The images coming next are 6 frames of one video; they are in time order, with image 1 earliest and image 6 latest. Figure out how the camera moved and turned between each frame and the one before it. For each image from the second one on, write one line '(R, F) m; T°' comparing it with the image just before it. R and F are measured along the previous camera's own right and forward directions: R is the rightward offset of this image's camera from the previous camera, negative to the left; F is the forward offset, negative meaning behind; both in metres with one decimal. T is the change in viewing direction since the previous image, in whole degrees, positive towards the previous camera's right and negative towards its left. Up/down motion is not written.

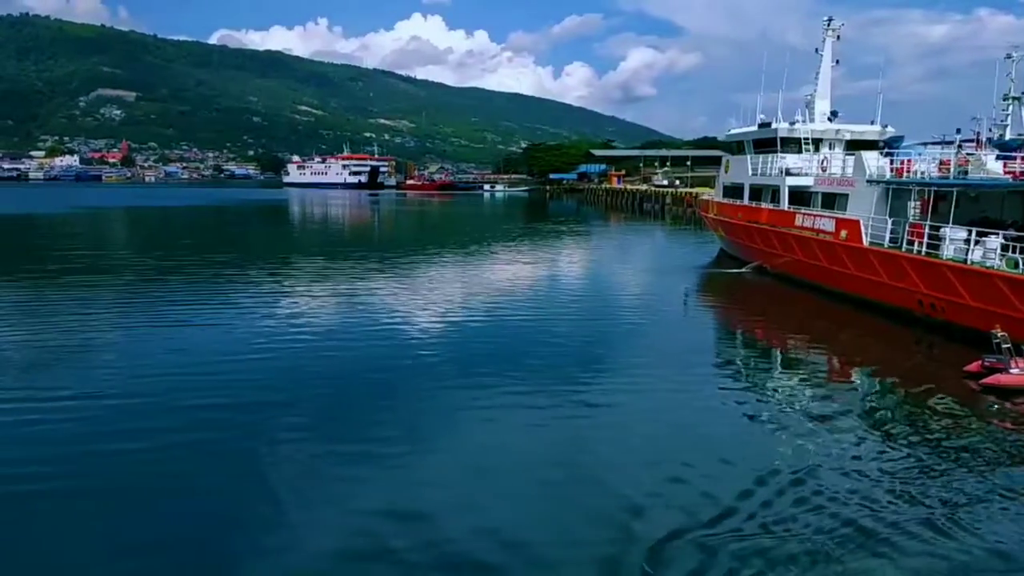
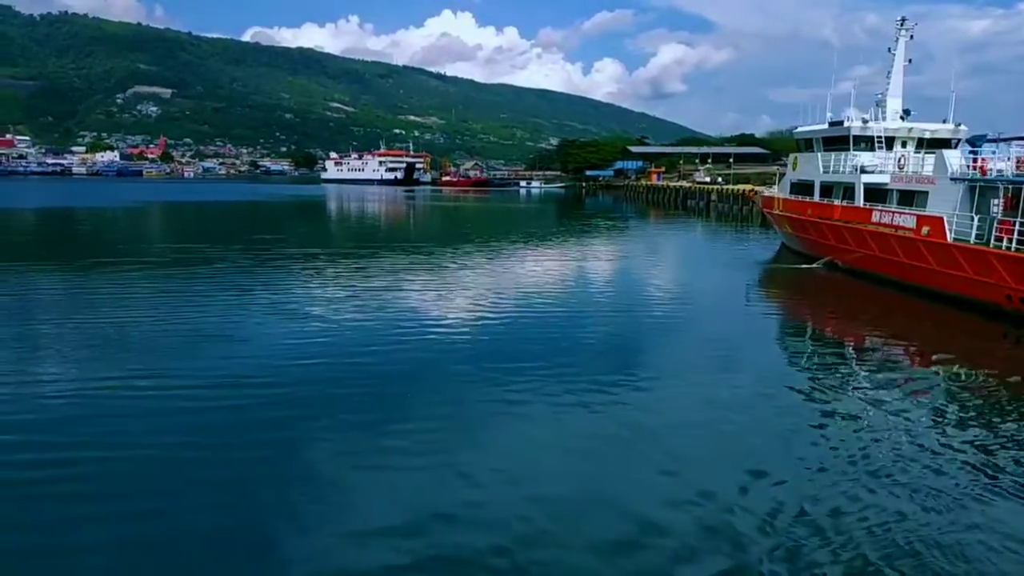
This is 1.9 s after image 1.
(-0.8, -0.3) m; -1°
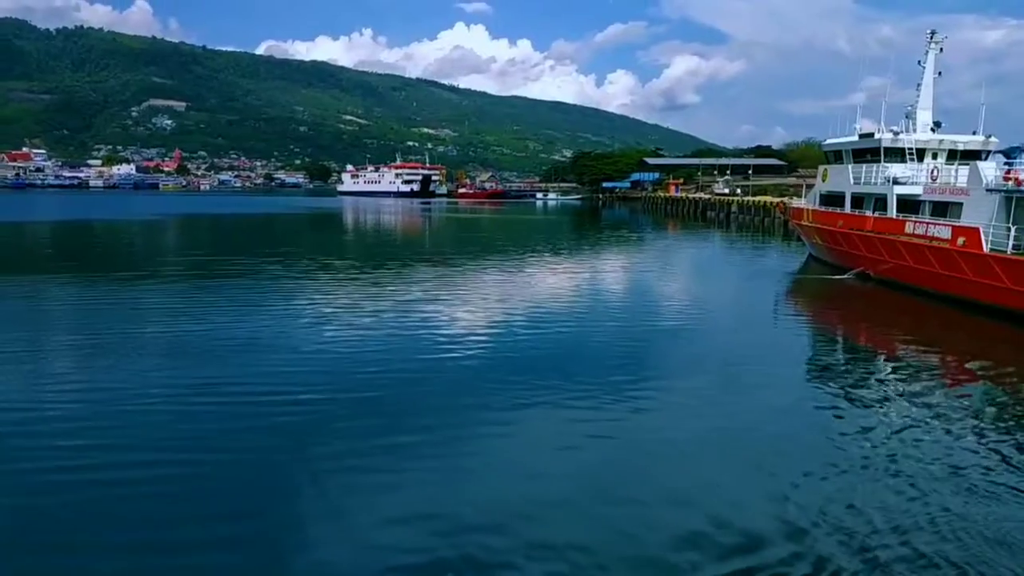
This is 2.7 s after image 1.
(-0.3, +0.1) m; -1°
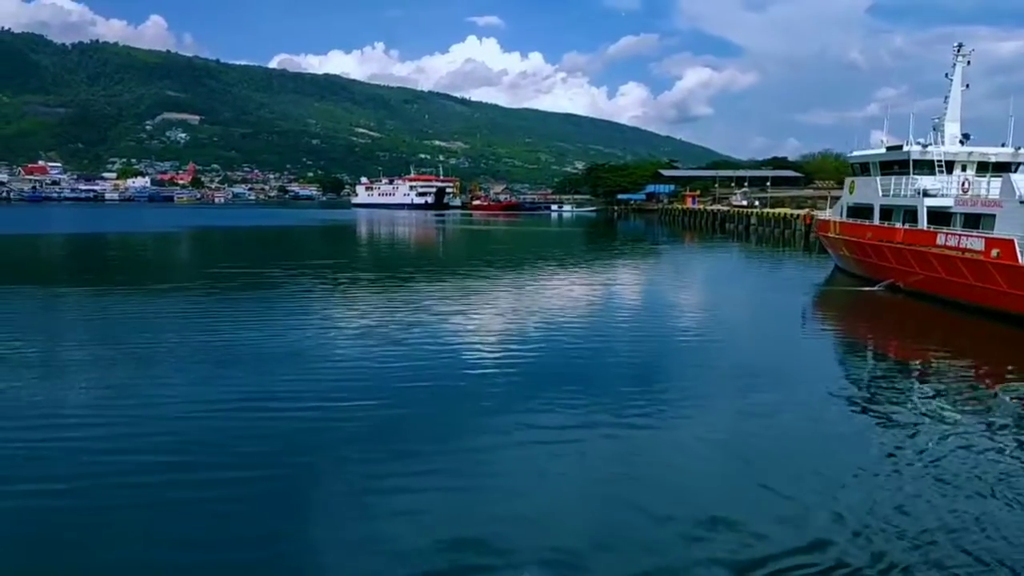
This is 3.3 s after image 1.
(-0.3, +0.1) m; -1°
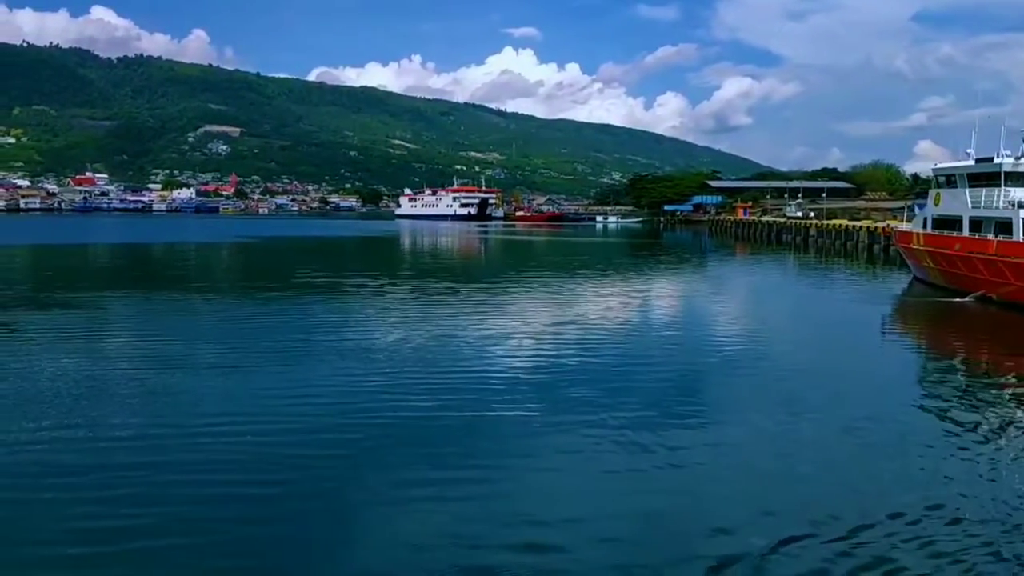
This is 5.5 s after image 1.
(-0.8, +0.1) m; -2°
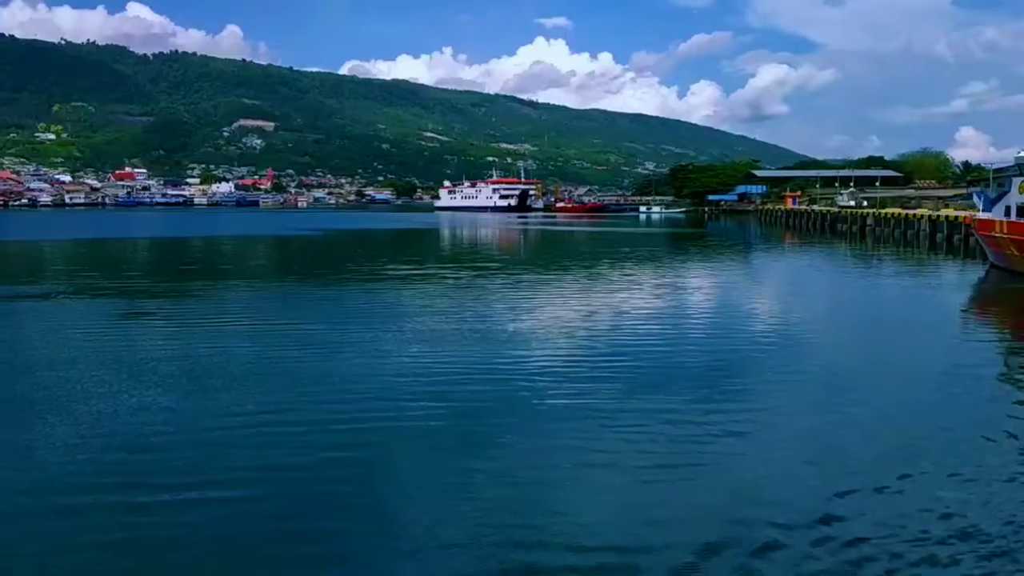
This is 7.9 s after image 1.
(-0.9, -0.1) m; -2°
